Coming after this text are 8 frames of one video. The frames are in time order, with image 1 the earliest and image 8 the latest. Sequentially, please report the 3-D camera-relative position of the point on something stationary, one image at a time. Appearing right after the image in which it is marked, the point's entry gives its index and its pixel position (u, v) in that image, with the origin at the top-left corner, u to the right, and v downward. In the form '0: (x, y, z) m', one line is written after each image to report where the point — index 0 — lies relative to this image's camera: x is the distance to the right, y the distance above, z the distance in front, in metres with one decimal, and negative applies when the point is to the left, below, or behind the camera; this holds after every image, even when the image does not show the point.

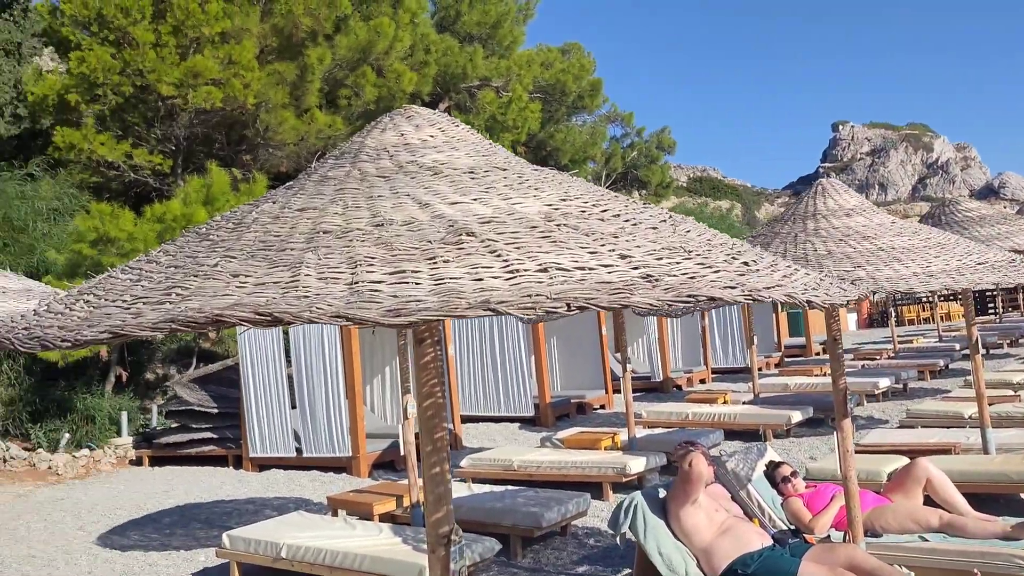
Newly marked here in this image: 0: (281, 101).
0: (-5.0, +4.2, +18.1) m
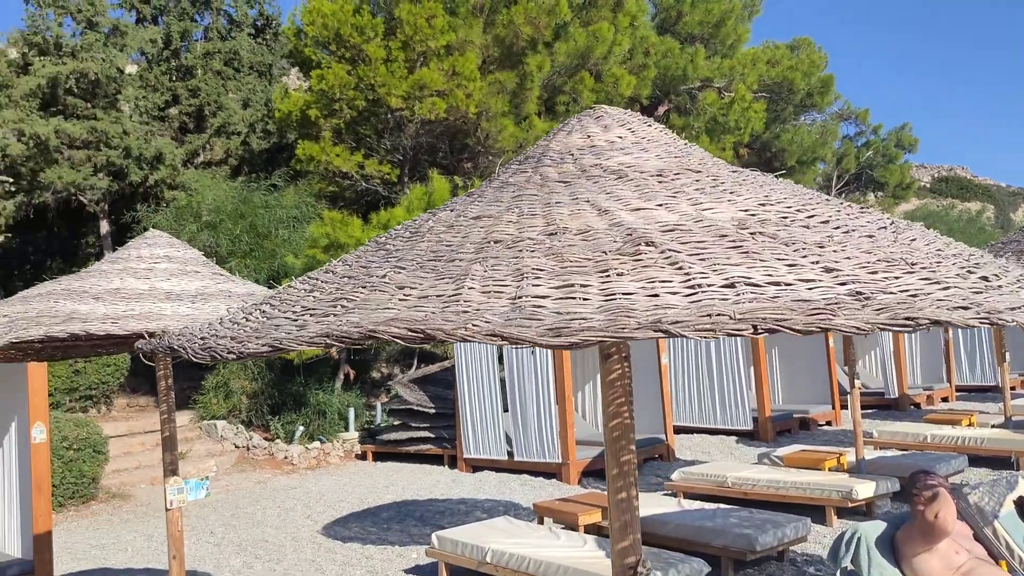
0: (-0.2, +4.1, +18.4) m
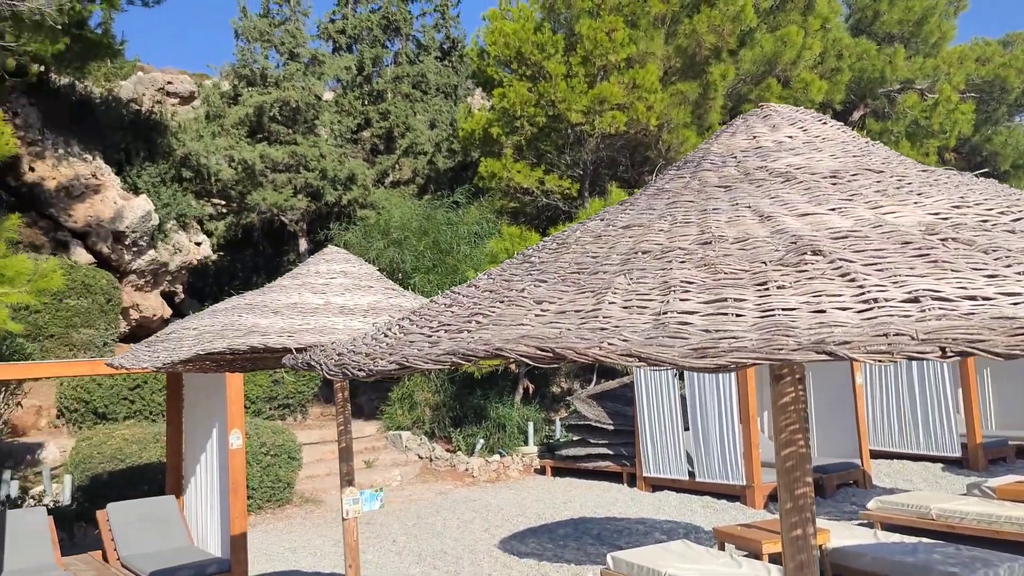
0: (+3.7, +3.8, +17.8) m
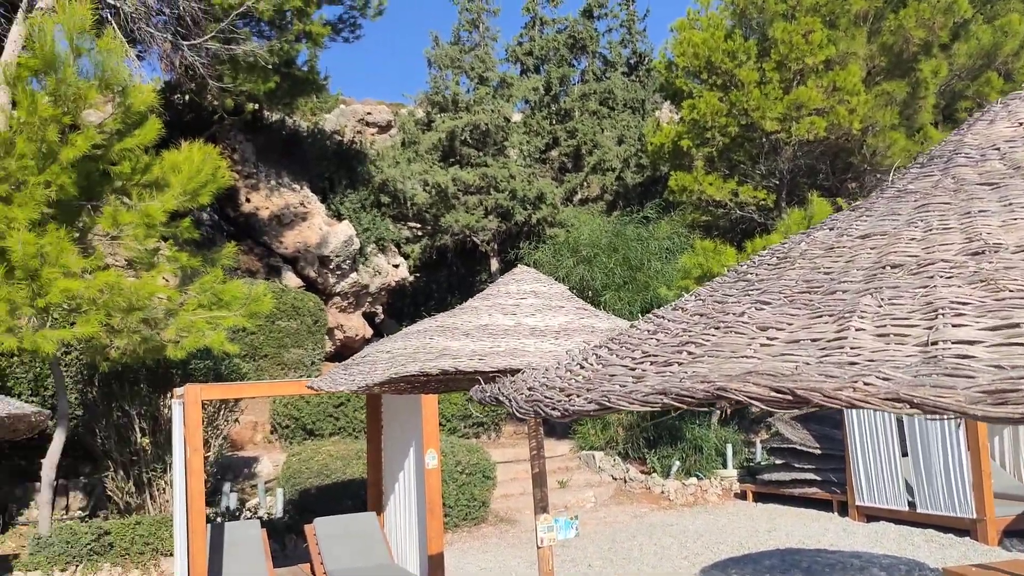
0: (+7.7, +3.5, +16.0) m
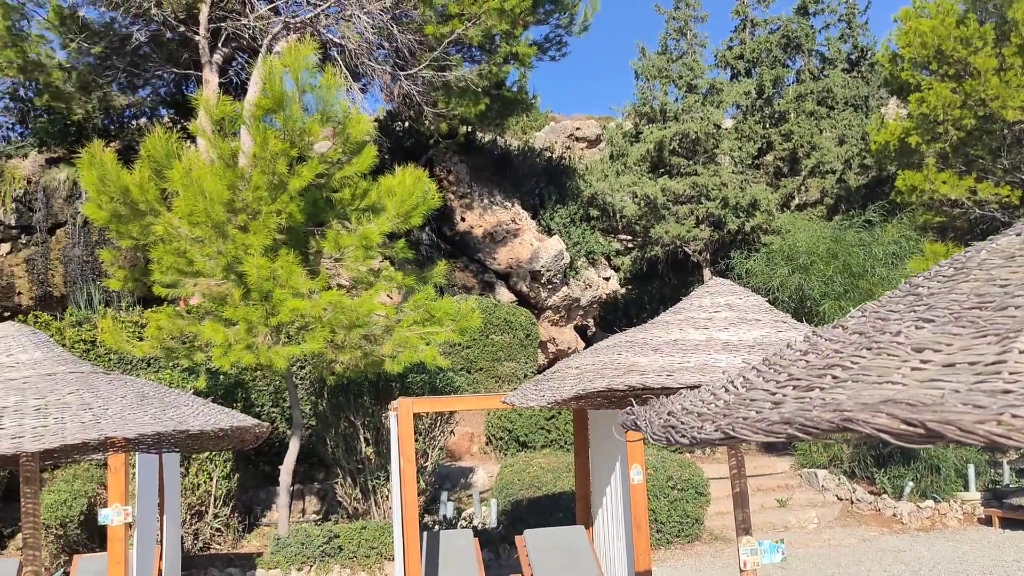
0: (+11.4, +3.3, +13.4) m
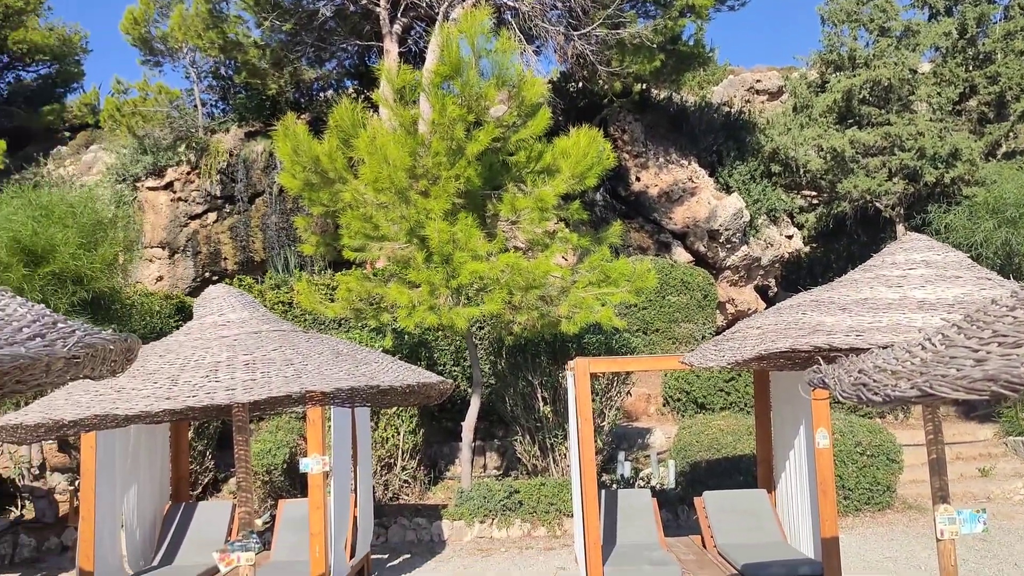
0: (+13.8, +4.0, +11.3) m
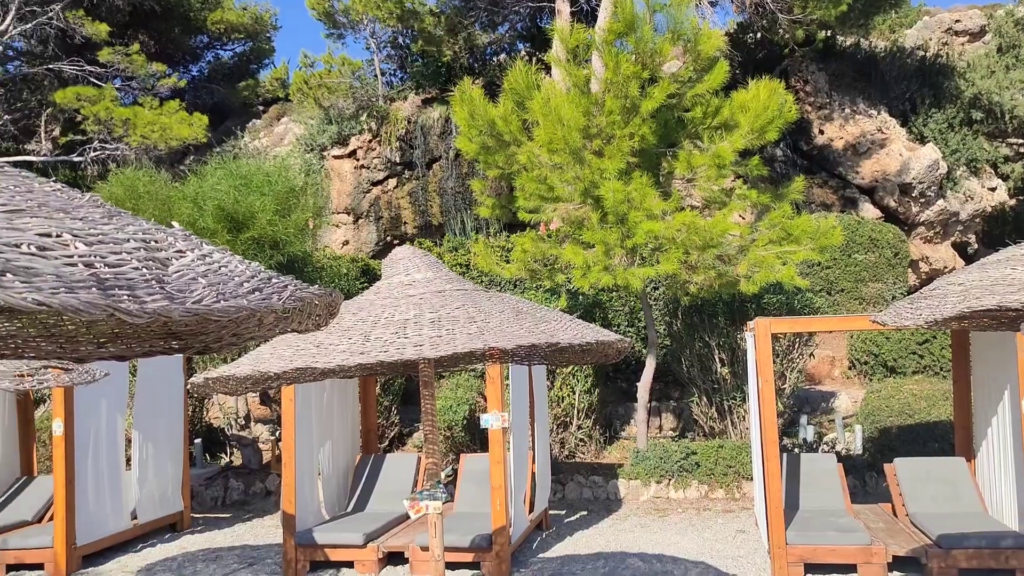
0: (+15.9, +4.6, +8.9) m
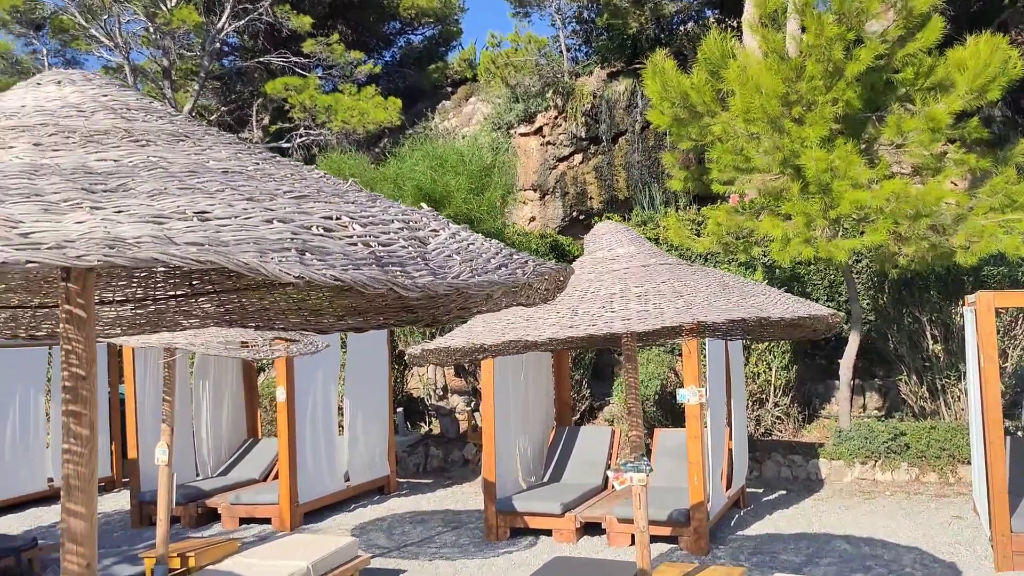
0: (+17.7, +4.9, +6.0) m
